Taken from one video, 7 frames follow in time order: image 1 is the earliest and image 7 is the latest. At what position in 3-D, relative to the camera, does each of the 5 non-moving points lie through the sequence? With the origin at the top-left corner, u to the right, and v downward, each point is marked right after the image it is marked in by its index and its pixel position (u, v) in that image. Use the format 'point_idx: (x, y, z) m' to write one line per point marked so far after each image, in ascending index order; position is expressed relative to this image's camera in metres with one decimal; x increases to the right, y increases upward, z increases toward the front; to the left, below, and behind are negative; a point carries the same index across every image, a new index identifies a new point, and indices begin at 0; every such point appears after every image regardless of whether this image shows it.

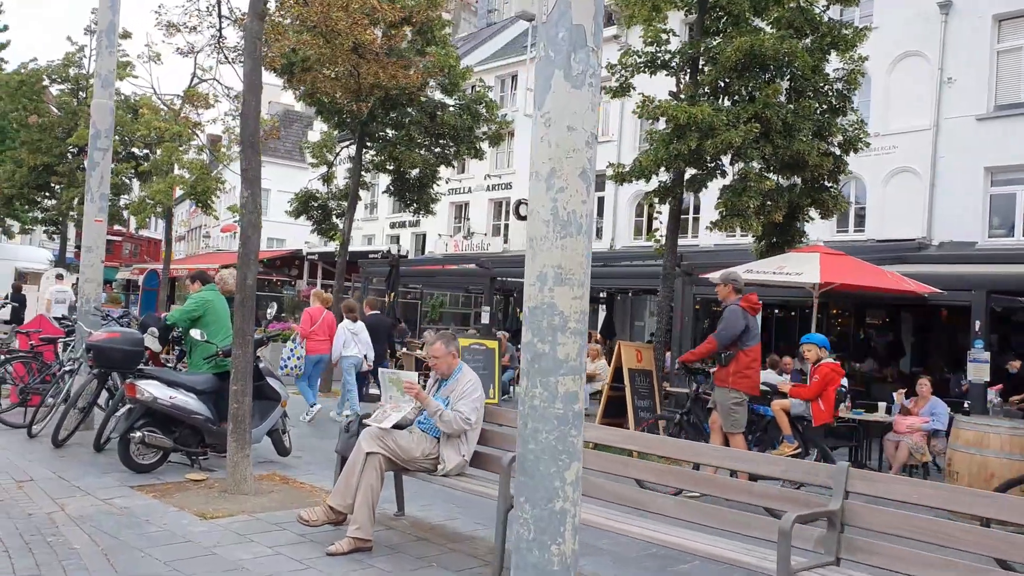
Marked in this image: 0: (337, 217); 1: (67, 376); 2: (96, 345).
0: (-4.4, +1.8, +19.4) m
1: (-5.6, -1.1, +9.8) m
2: (-4.3, -0.6, +8.1) m
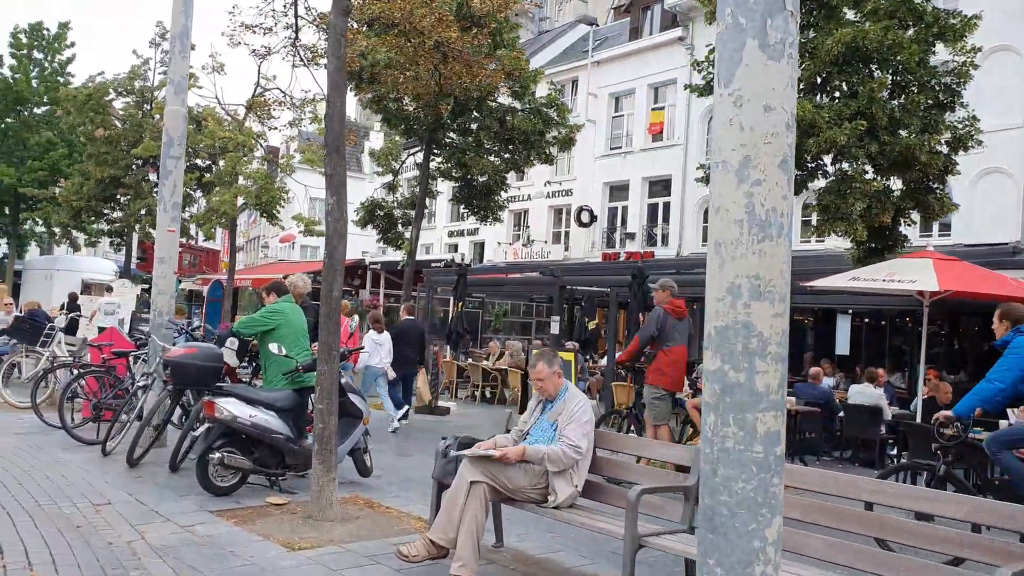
0: (-2.7, +1.5, +19.1) m
1: (-4.5, -1.3, +9.5) m
2: (-3.4, -0.7, +7.7) m
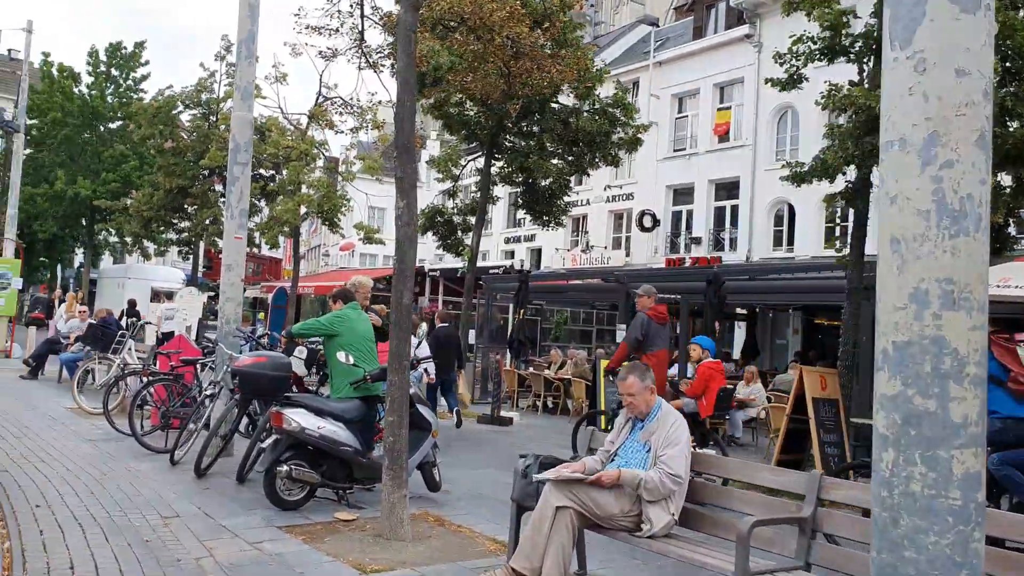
0: (-1.2, +1.4, +18.8) m
1: (-3.7, -1.4, +9.3) m
2: (-2.6, -0.8, +7.5) m
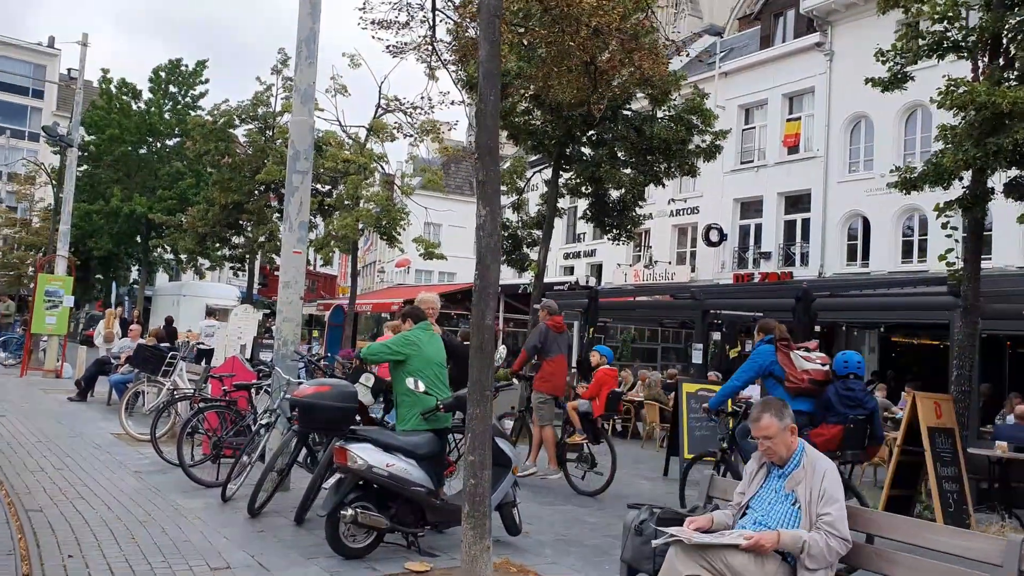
0: (+0.3, +1.0, +17.9) m
1: (-2.8, -1.6, +8.6) m
2: (-1.8, -1.0, +6.7) m
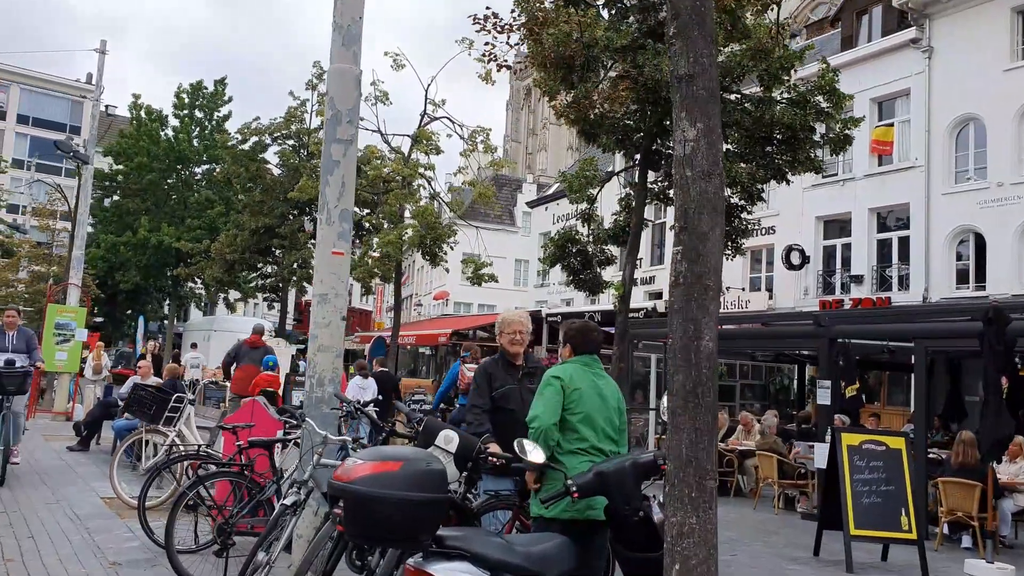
0: (+1.7, +0.4, +15.1) m
1: (-1.7, -1.7, +5.8) m
2: (-0.8, -1.0, +3.9) m
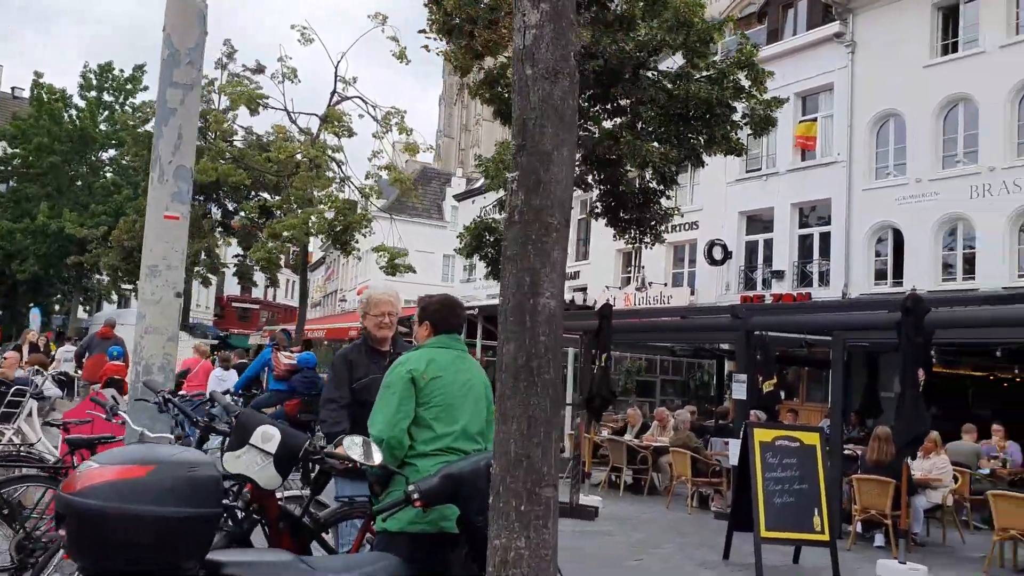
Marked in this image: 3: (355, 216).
0: (+0.1, +0.6, +14.4) m
1: (-2.6, -1.5, +4.8) m
2: (-1.6, -0.8, +3.0) m
3: (-3.9, +1.7, +18.9) m
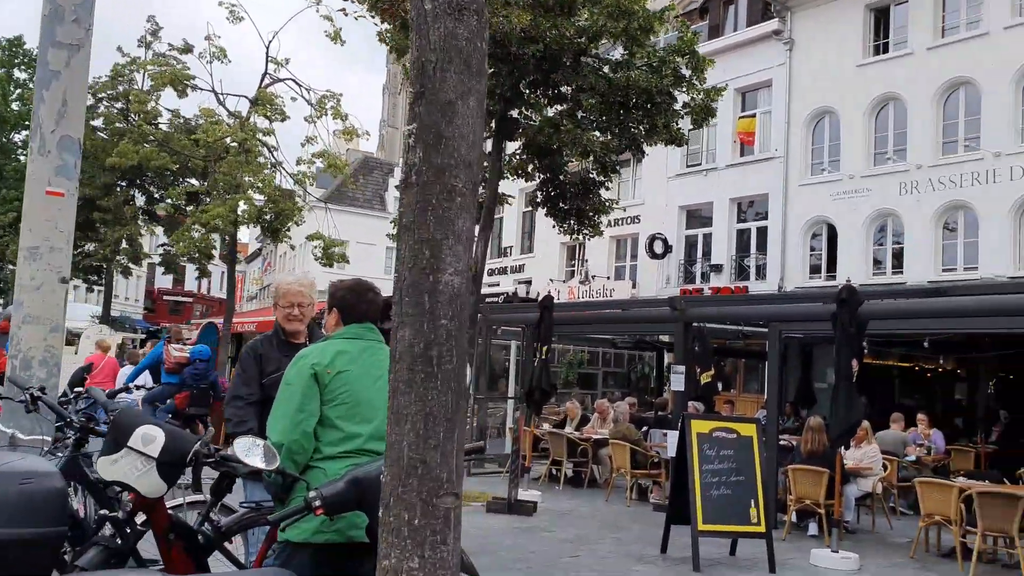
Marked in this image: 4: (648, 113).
0: (-1.1, +0.8, +14.0) m
1: (-3.0, -1.4, +4.3) m
2: (-1.9, -0.7, +2.5) m
3: (-5.3, +2.0, +18.2) m
4: (+2.0, +2.5, +11.2) m
